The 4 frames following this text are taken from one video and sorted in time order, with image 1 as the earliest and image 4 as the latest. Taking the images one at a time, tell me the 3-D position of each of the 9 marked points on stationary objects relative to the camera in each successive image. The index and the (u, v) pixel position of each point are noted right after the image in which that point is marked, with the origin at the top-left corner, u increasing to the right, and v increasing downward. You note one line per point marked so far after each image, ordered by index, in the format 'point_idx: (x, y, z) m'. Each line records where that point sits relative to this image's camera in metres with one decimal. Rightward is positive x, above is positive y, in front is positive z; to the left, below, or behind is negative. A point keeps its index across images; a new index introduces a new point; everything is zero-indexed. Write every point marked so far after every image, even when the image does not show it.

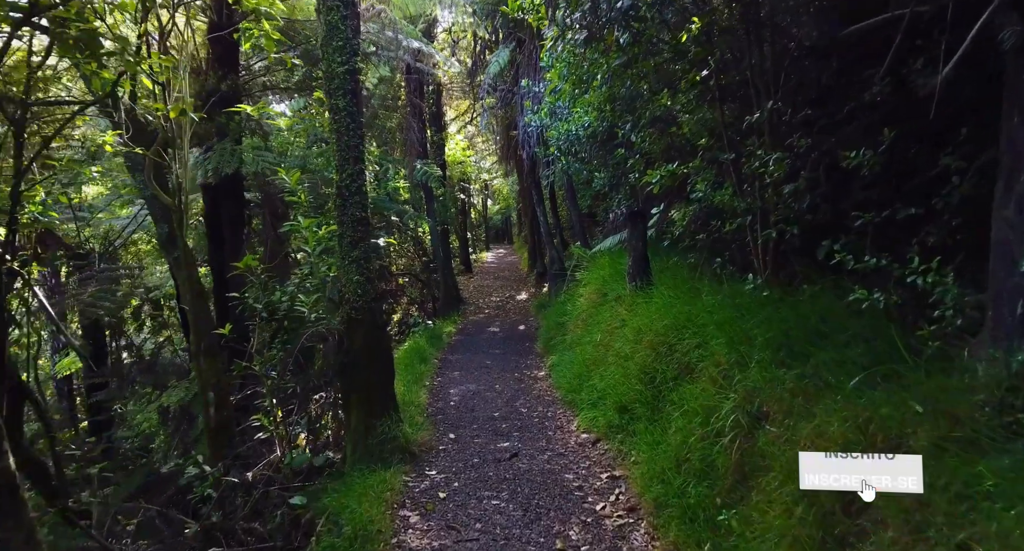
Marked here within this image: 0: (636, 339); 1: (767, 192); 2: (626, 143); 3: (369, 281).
0: (+1.0, -0.5, +5.6) m
1: (+1.7, +0.6, +4.6) m
2: (+1.3, +1.5, +7.5) m
3: (-1.0, 0.0, +4.9) m
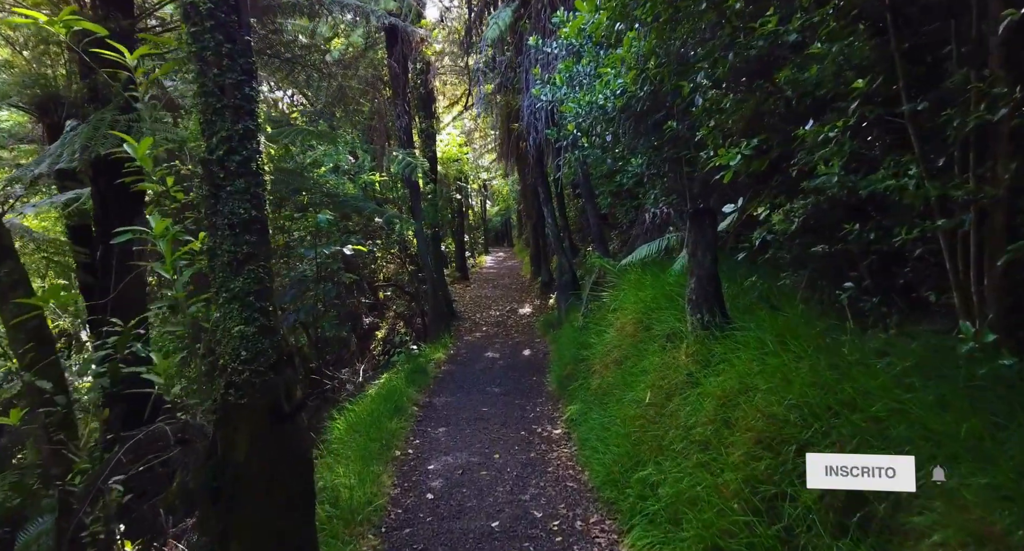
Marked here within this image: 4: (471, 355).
0: (+1.1, -0.7, +3.4) m
1: (+1.8, +0.4, +2.4) m
2: (+1.3, +1.3, +5.3) m
3: (-1.0, -0.2, +2.7) m
4: (-0.6, -1.2, +10.2) m
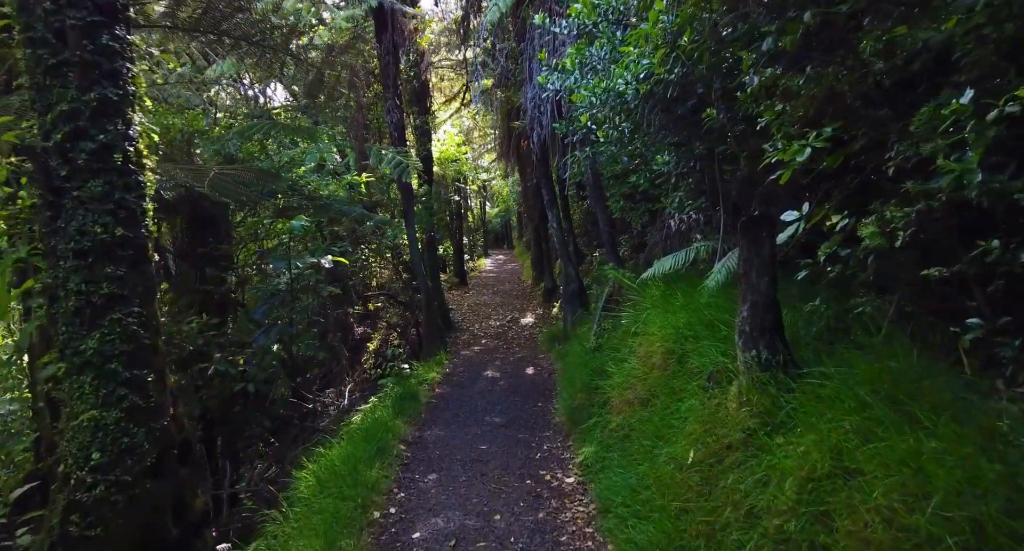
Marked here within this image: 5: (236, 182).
0: (+1.1, -0.9, +2.5) m
1: (+1.8, +0.2, +1.5) m
2: (+1.3, +1.1, +4.4) m
3: (-1.0, -0.4, +1.7) m
4: (-0.6, -1.4, +9.3) m
5: (-2.9, +1.0, +7.0) m
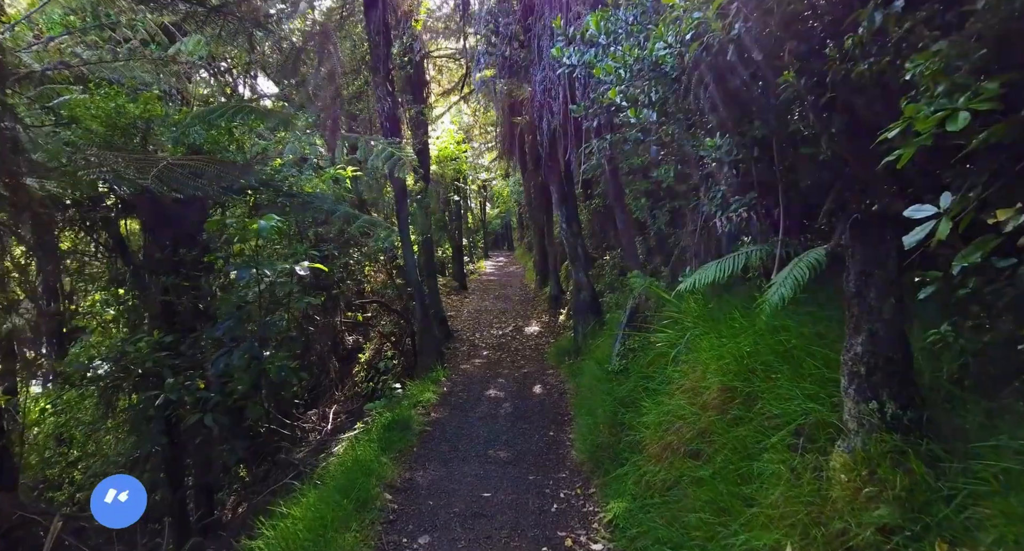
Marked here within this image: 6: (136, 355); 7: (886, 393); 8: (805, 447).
0: (+1.2, -0.9, +1.4) m
1: (+1.9, +0.2, +0.4) m
2: (+1.4, +1.0, +3.3) m
3: (-0.9, -0.4, +0.7) m
4: (-0.5, -1.4, +8.2) m
5: (-2.8, +0.9, +5.9) m
6: (-3.3, -0.7, +6.0) m
7: (+1.4, -0.5, +2.6) m
8: (+1.2, -0.7, +3.0) m
